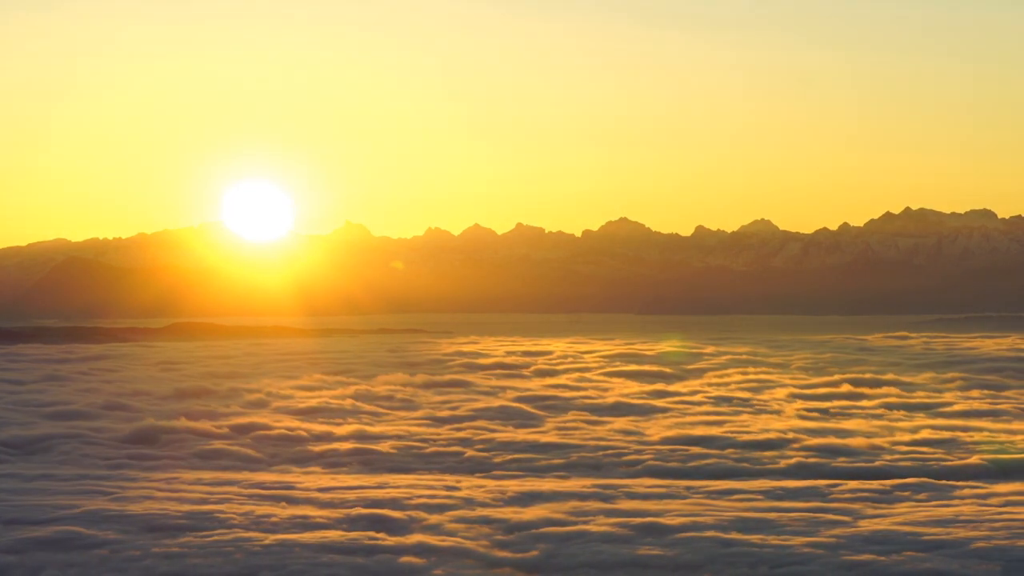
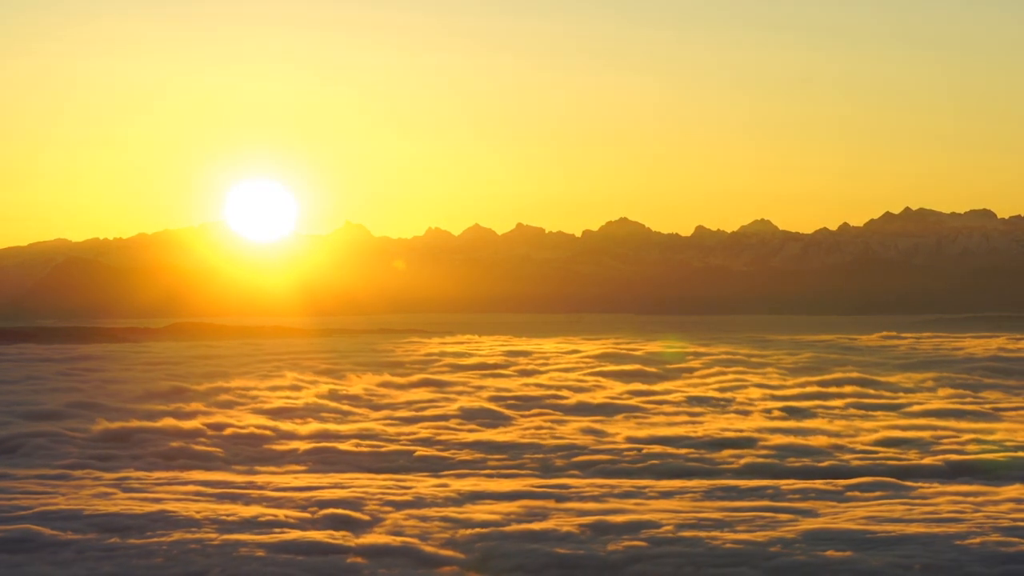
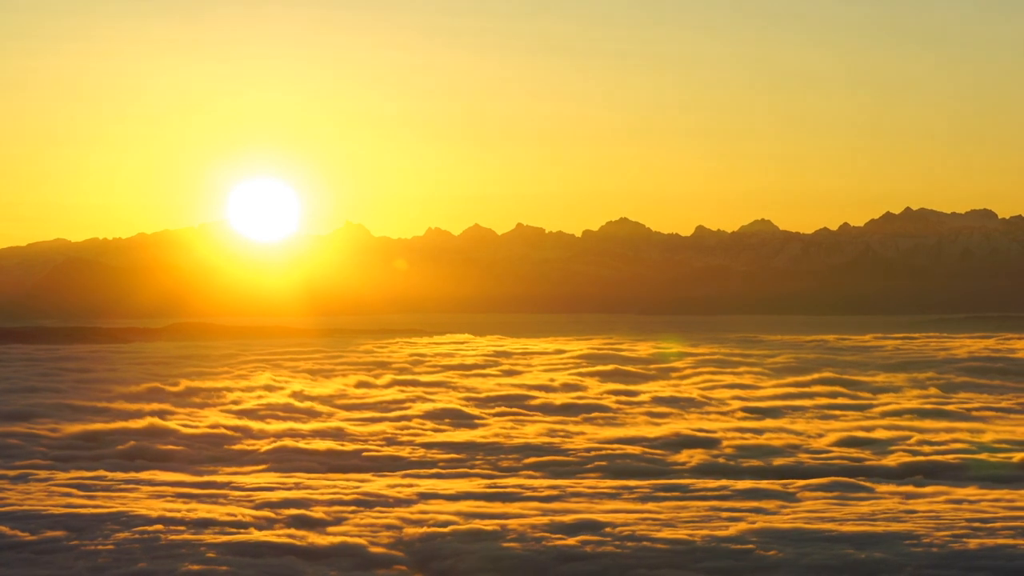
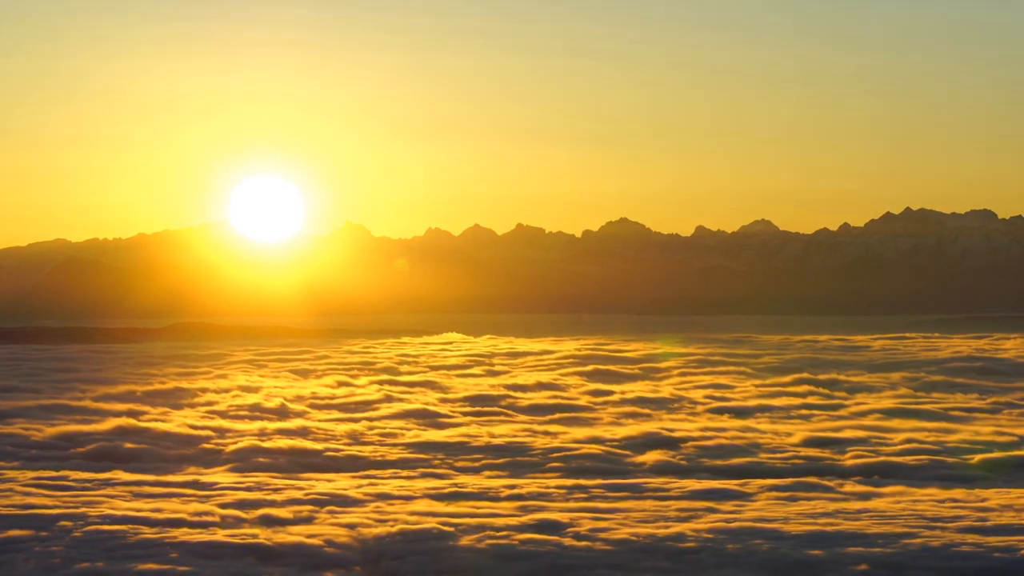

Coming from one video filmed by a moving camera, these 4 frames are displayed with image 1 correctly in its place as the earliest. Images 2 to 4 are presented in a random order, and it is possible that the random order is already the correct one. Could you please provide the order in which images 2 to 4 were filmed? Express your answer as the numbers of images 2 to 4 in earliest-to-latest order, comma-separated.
2, 3, 4
